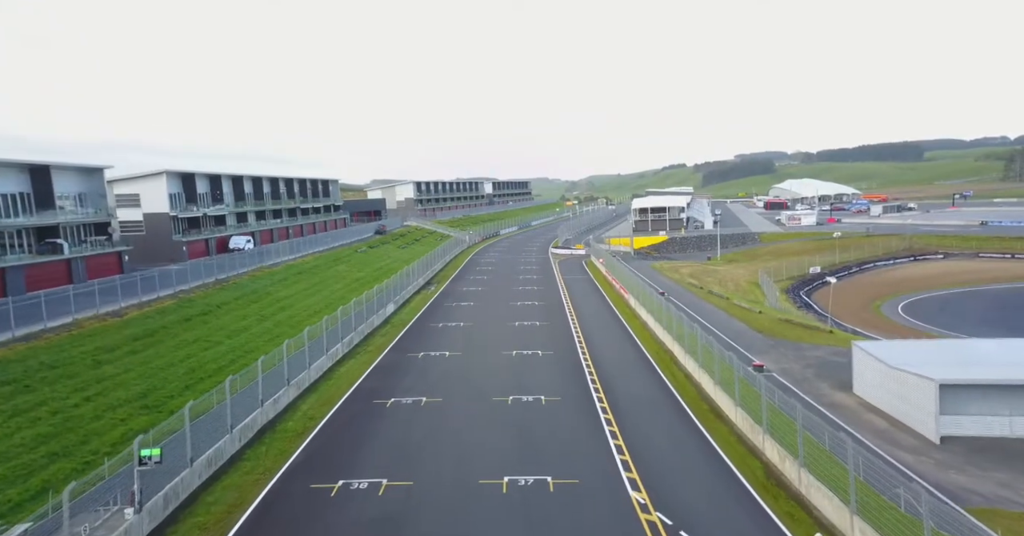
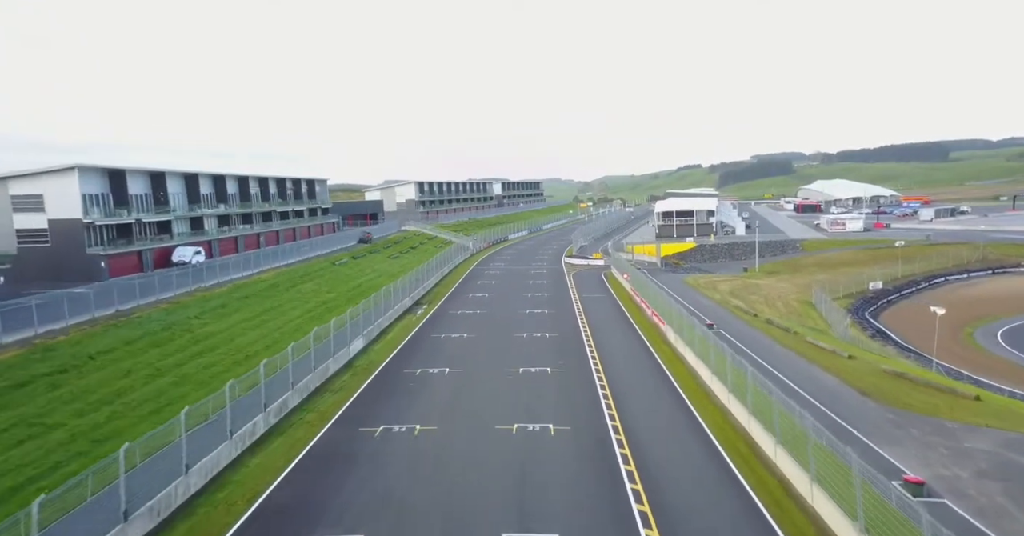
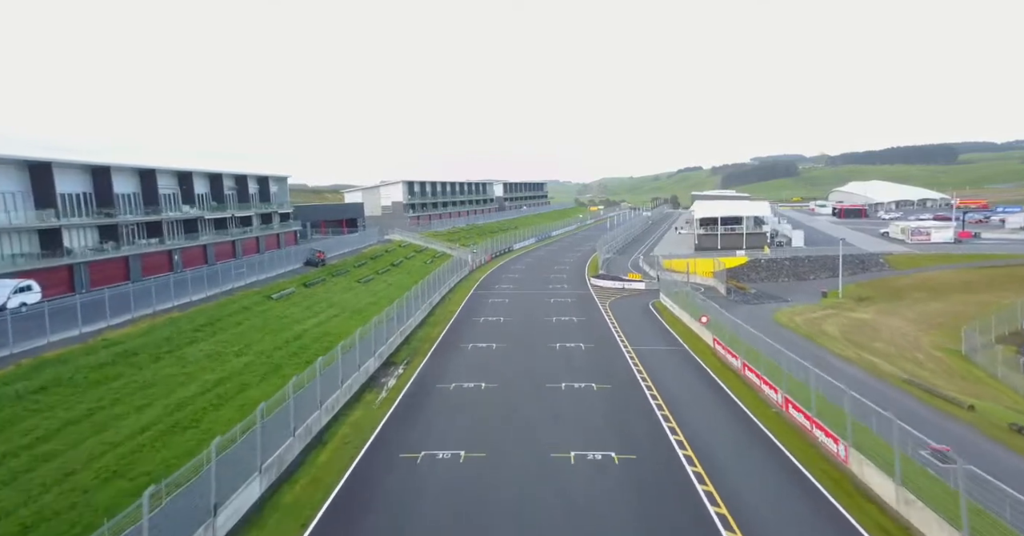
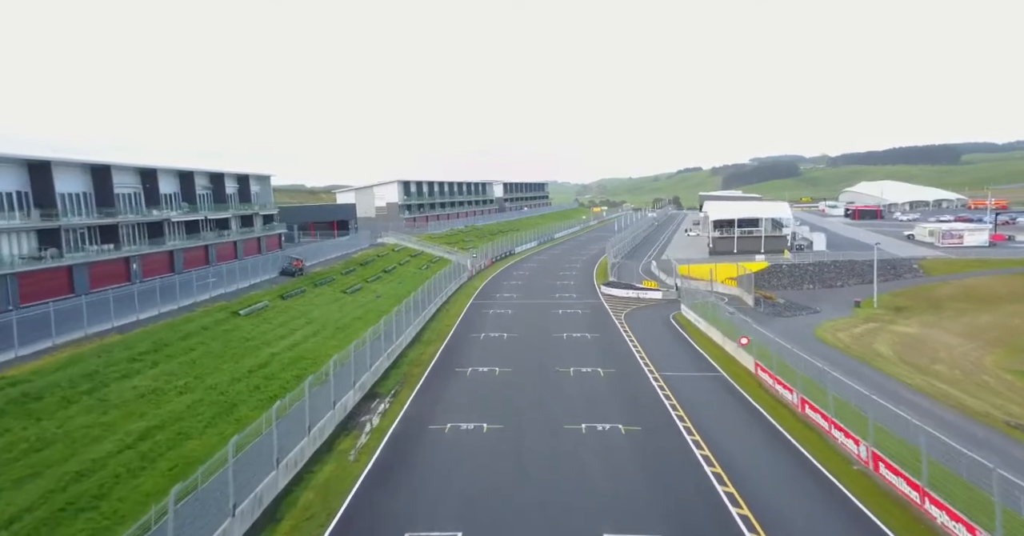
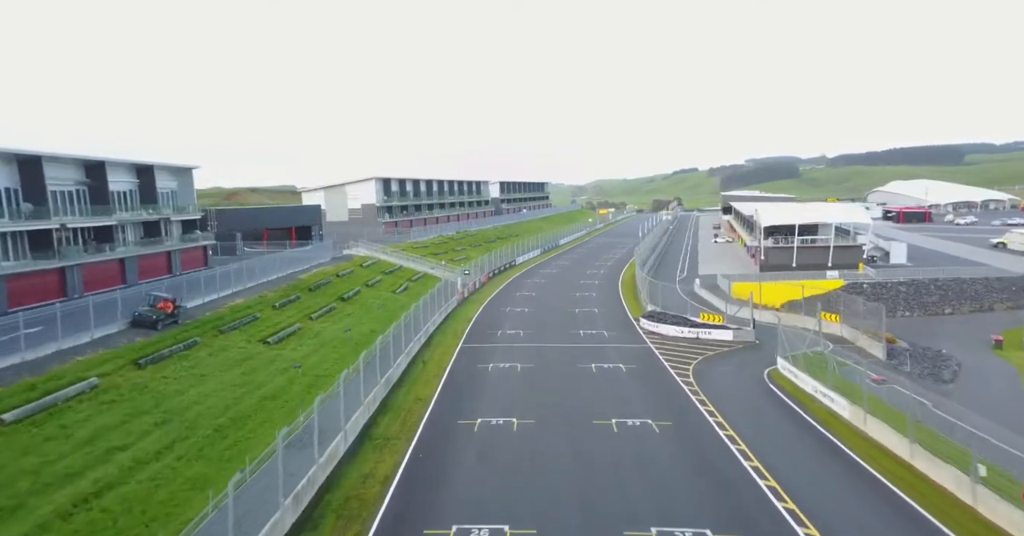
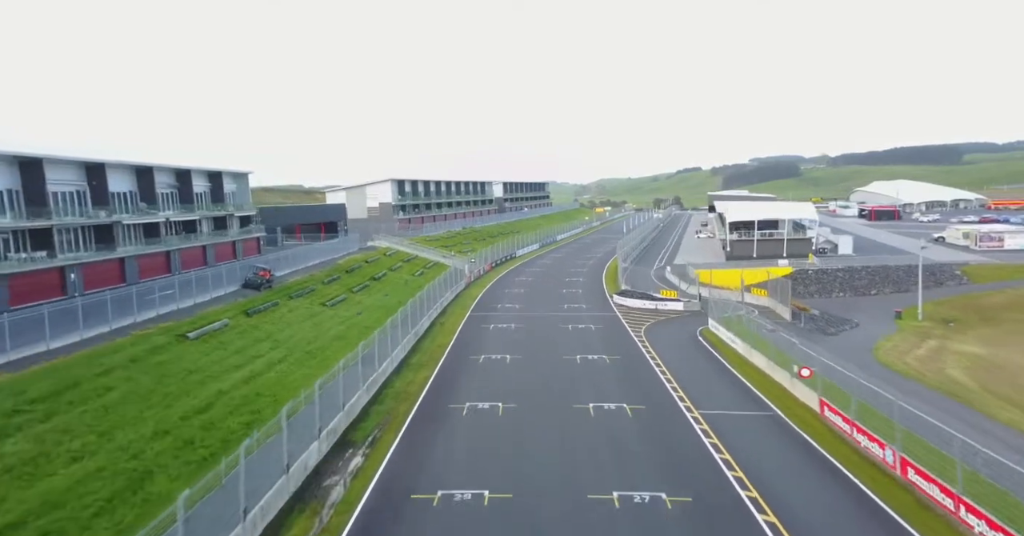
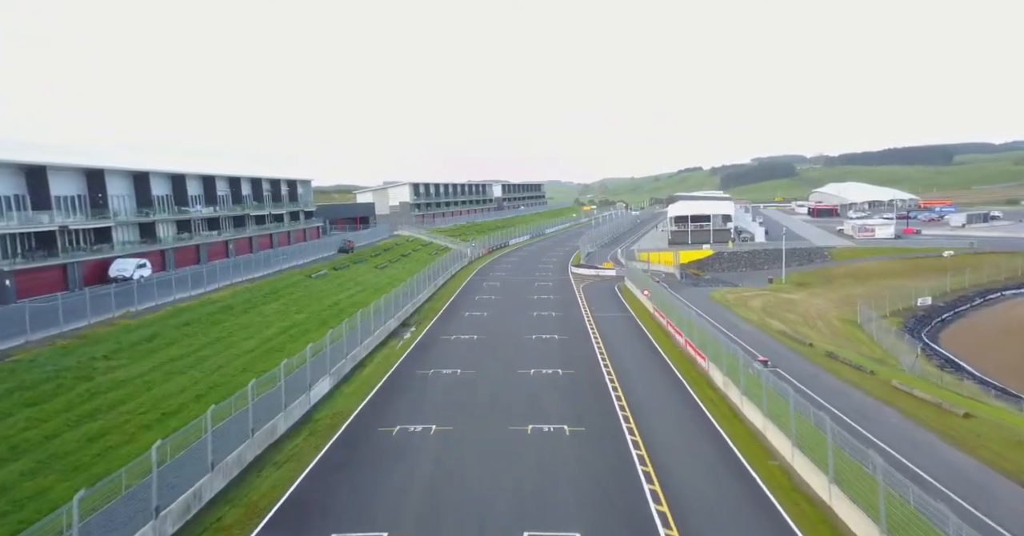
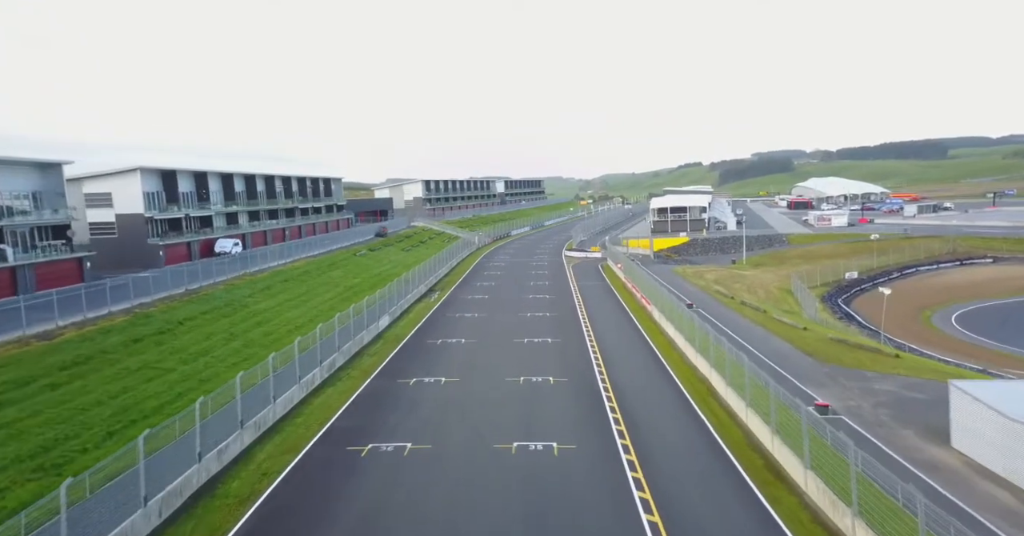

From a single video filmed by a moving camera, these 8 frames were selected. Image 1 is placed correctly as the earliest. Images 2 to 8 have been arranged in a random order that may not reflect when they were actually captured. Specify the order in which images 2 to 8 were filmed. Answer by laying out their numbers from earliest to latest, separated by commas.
8, 2, 7, 3, 4, 6, 5
